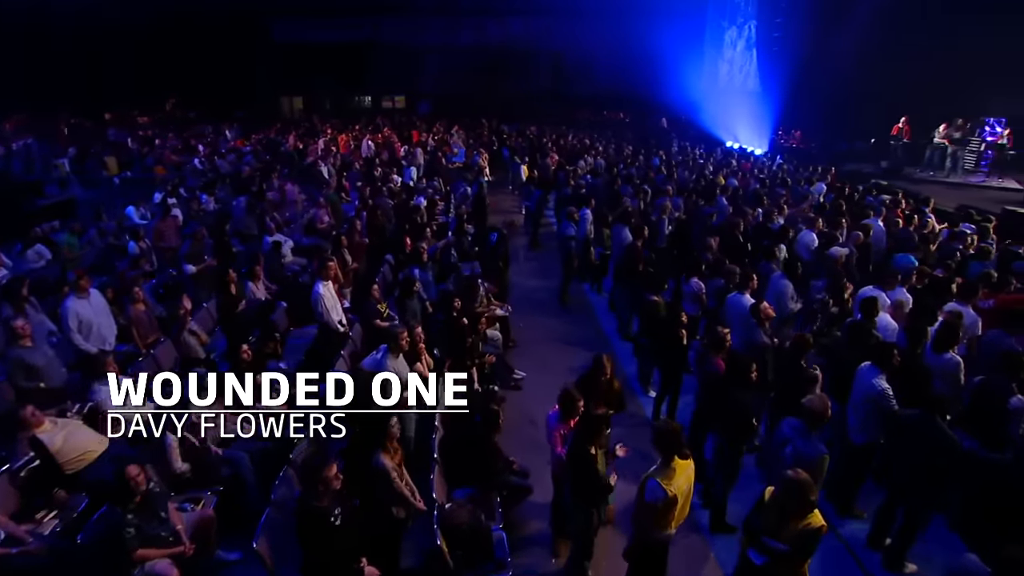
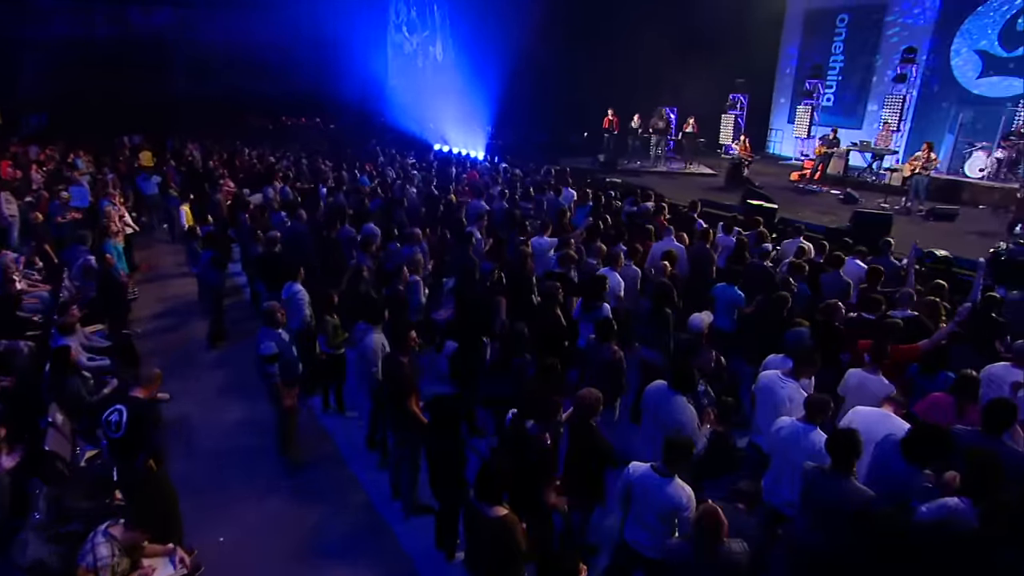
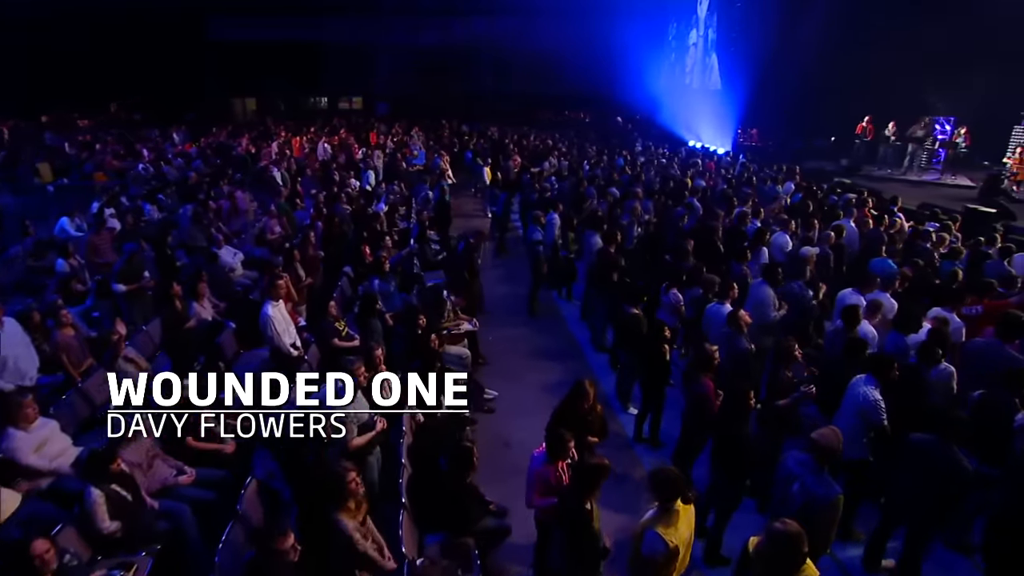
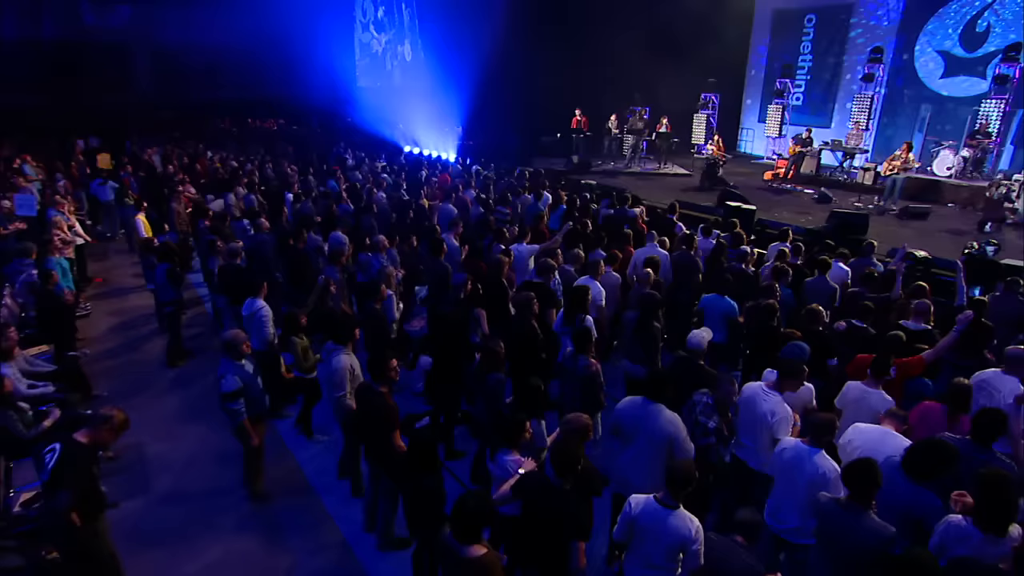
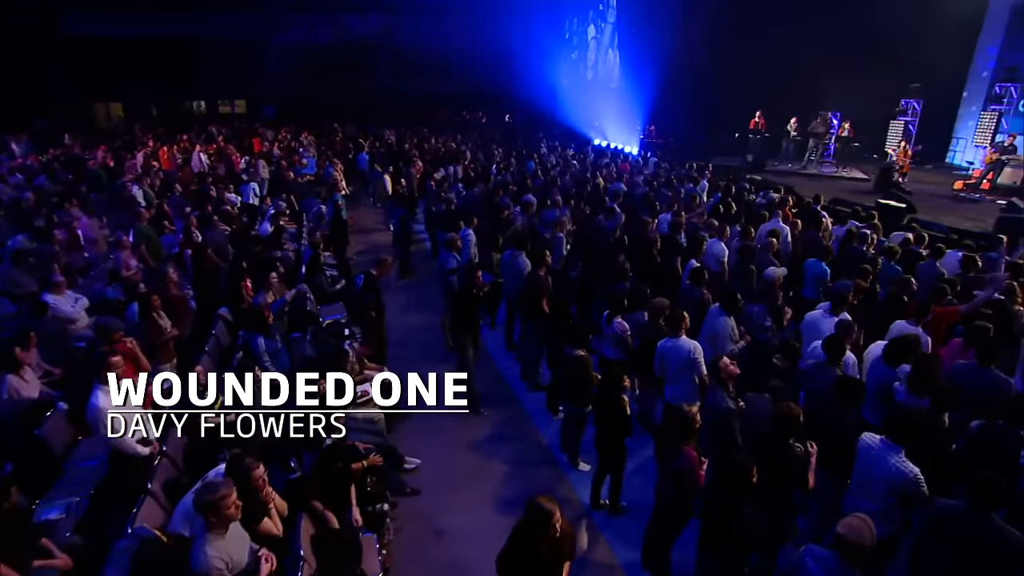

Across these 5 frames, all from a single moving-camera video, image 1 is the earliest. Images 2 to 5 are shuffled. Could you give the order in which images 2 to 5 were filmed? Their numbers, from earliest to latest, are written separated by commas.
3, 5, 2, 4
